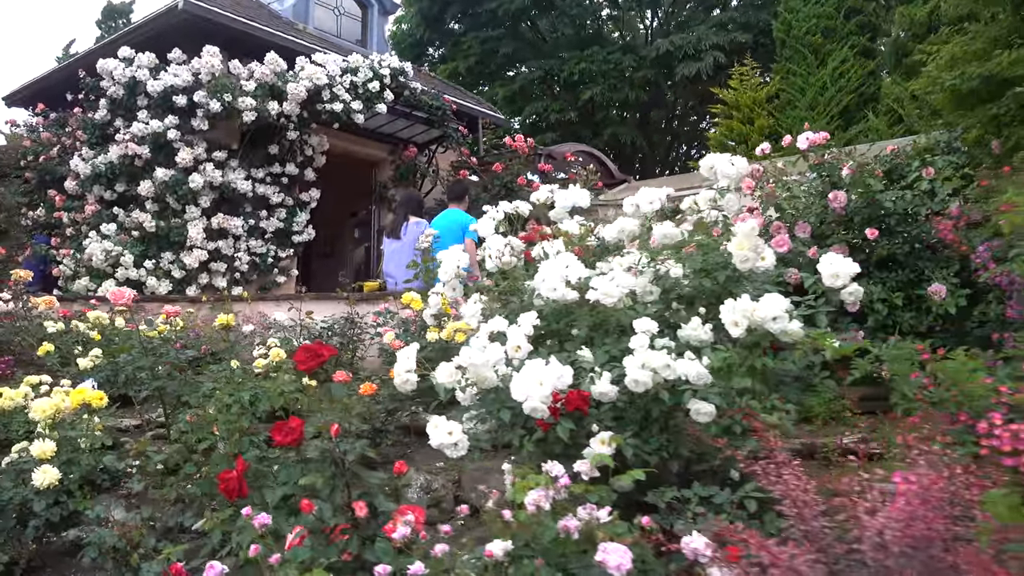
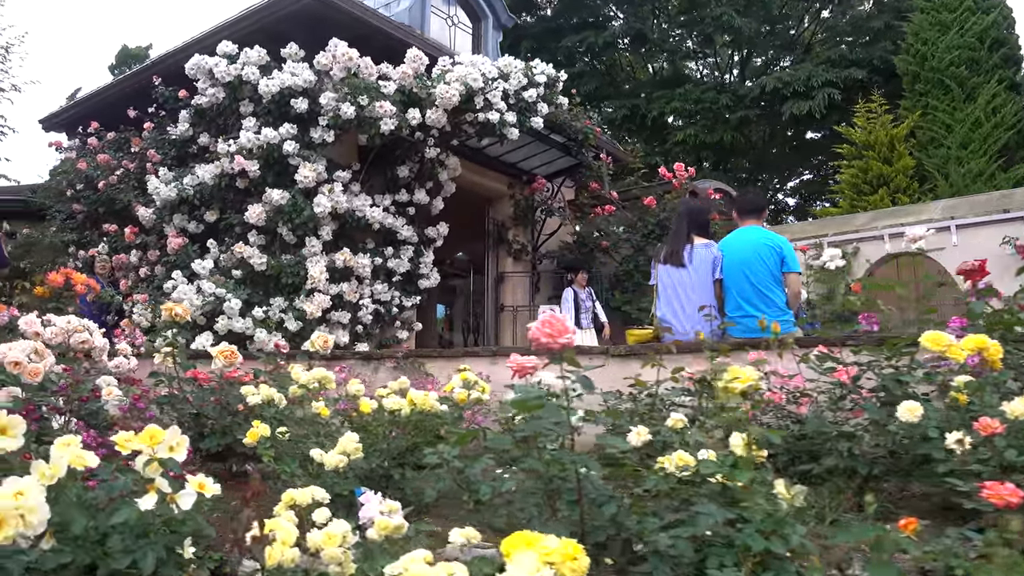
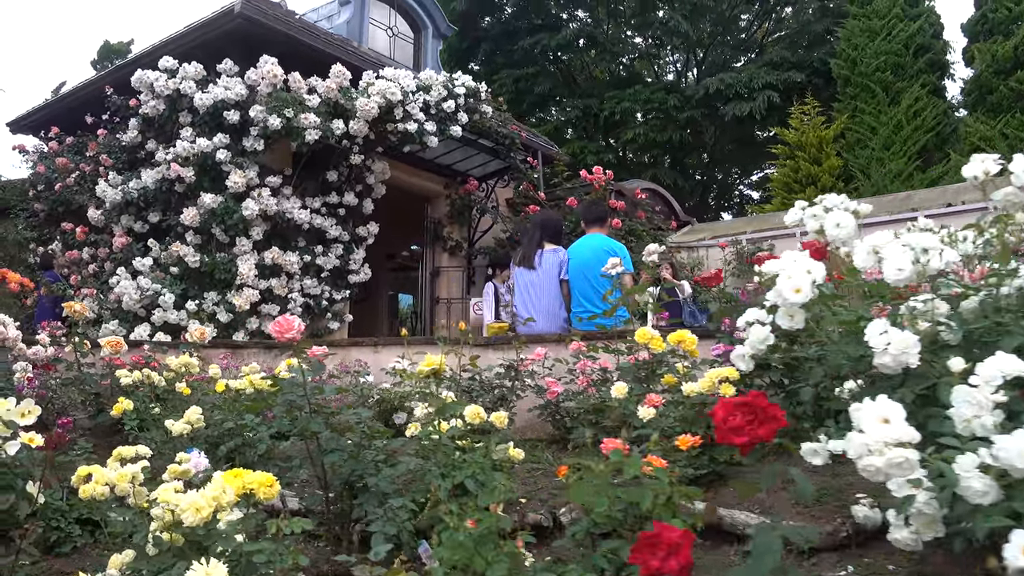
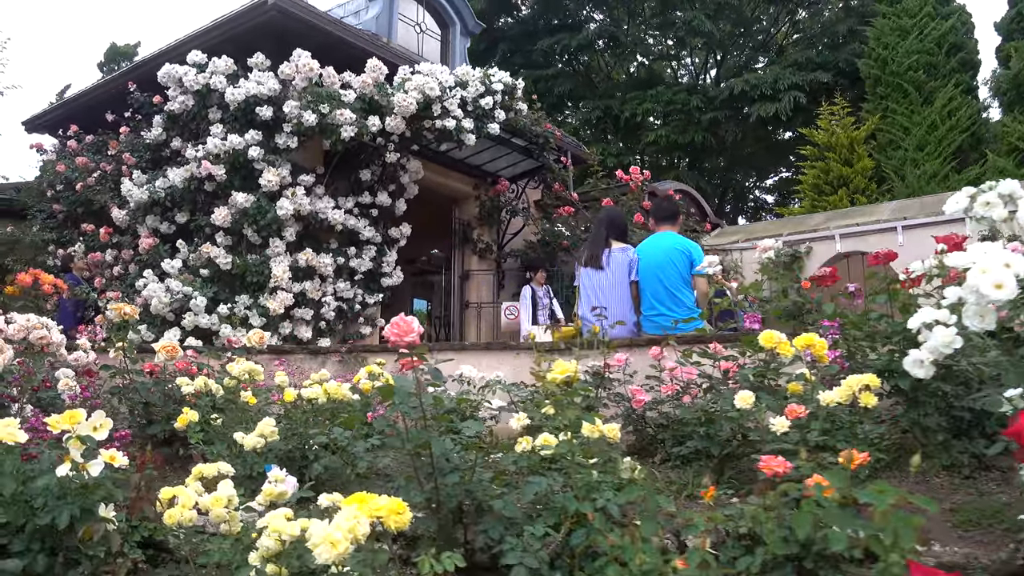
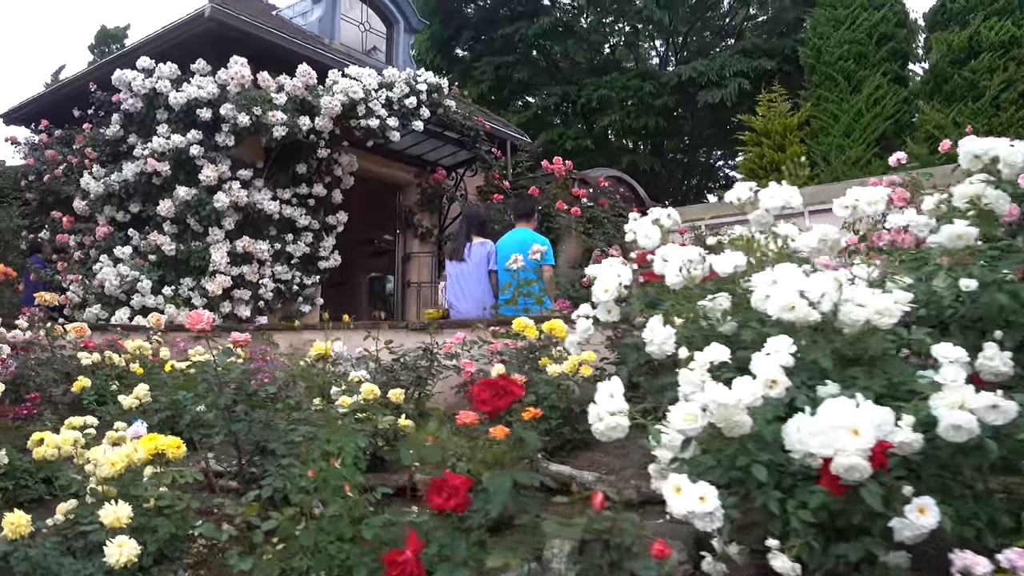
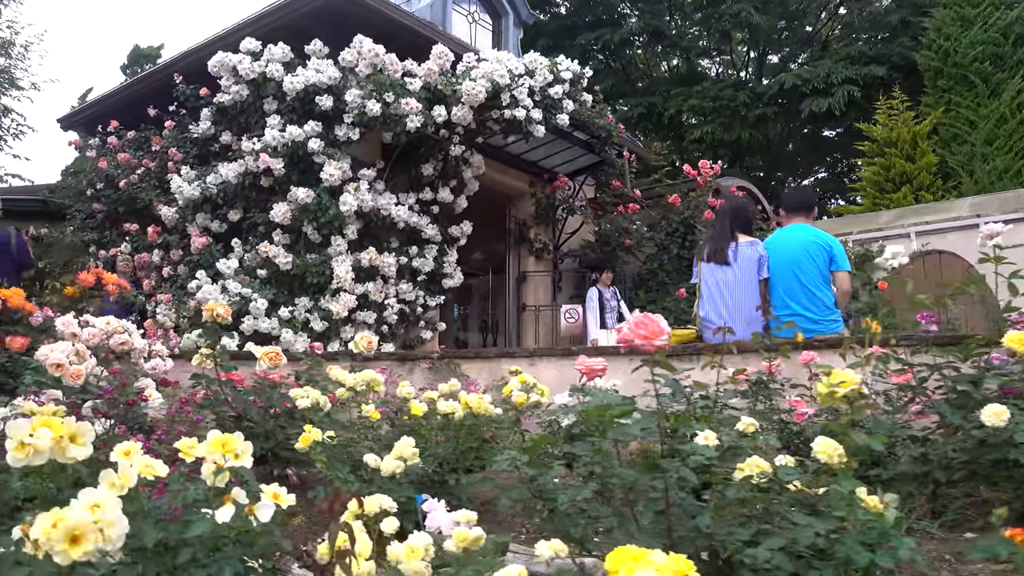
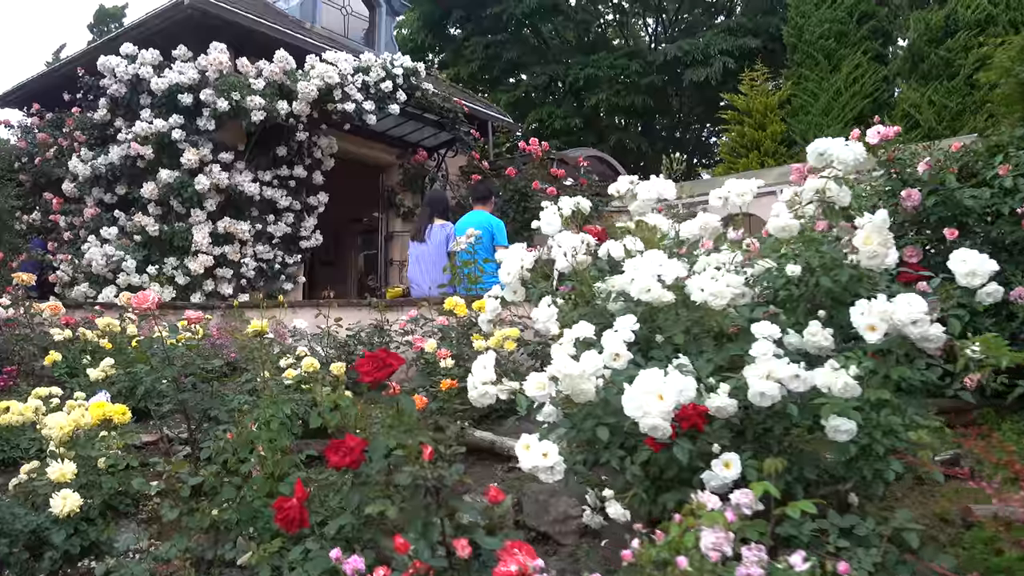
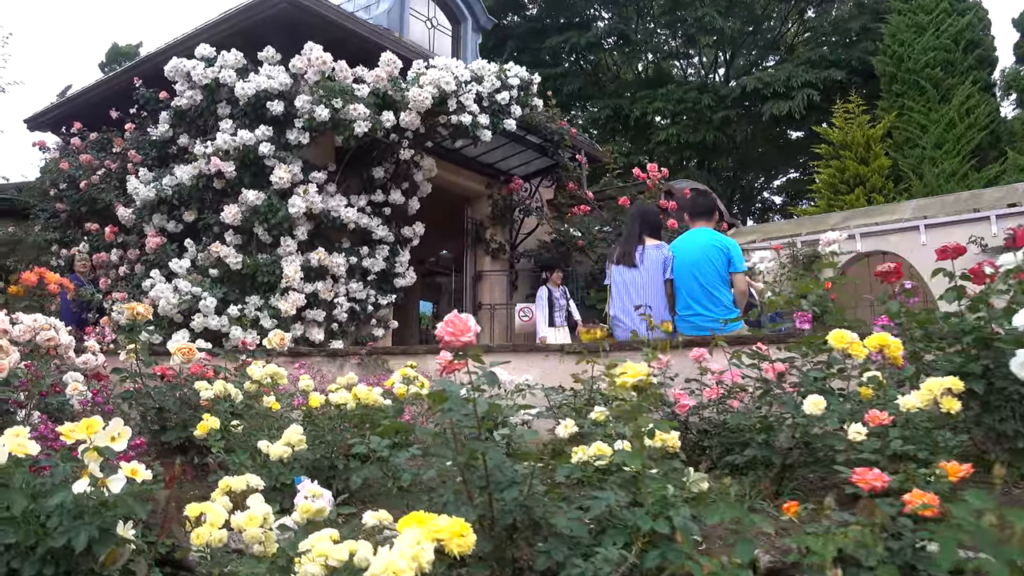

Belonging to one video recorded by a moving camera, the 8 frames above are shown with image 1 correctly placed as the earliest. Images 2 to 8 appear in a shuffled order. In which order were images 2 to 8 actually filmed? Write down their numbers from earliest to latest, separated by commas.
7, 5, 3, 4, 8, 2, 6
